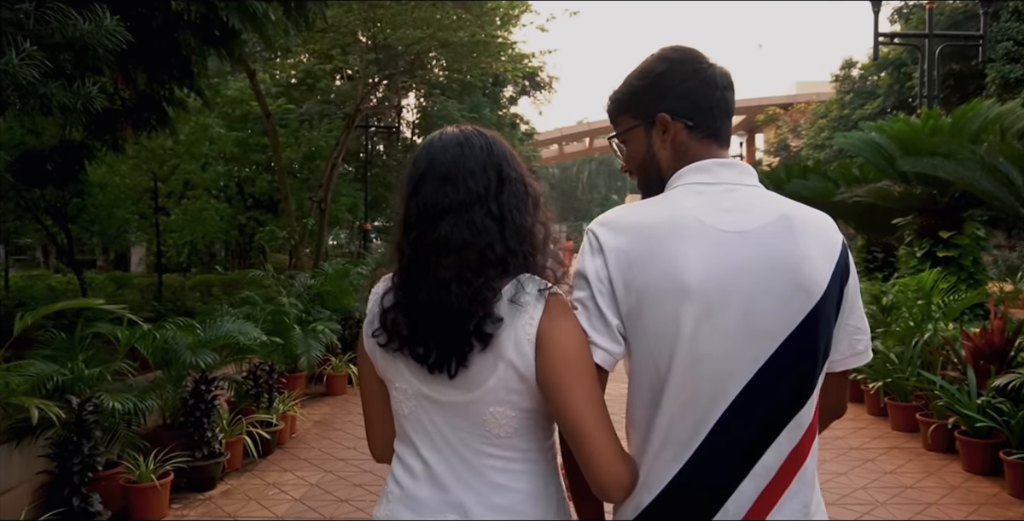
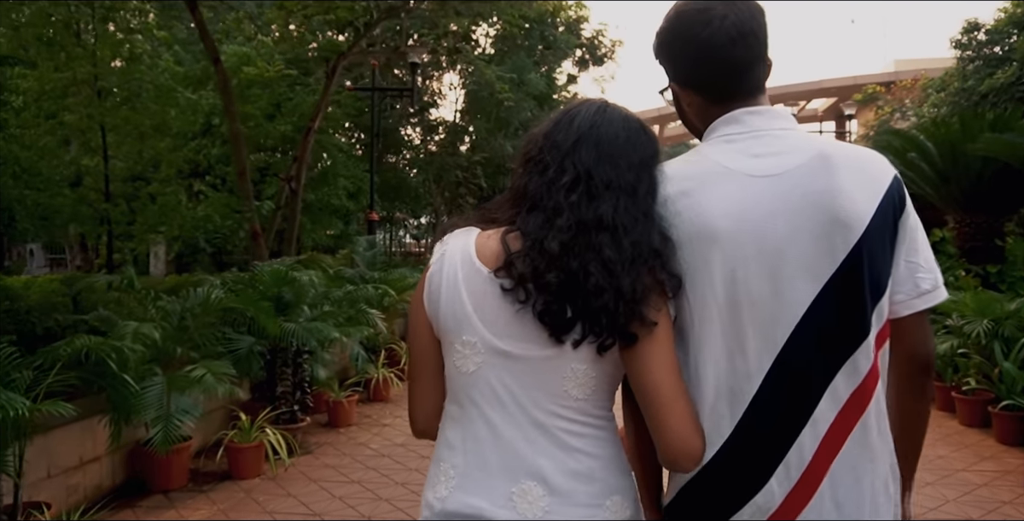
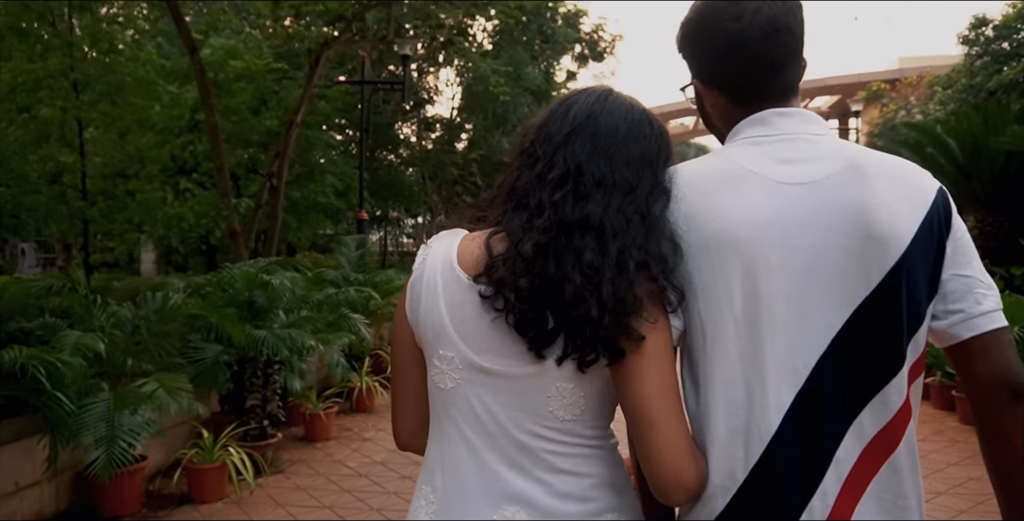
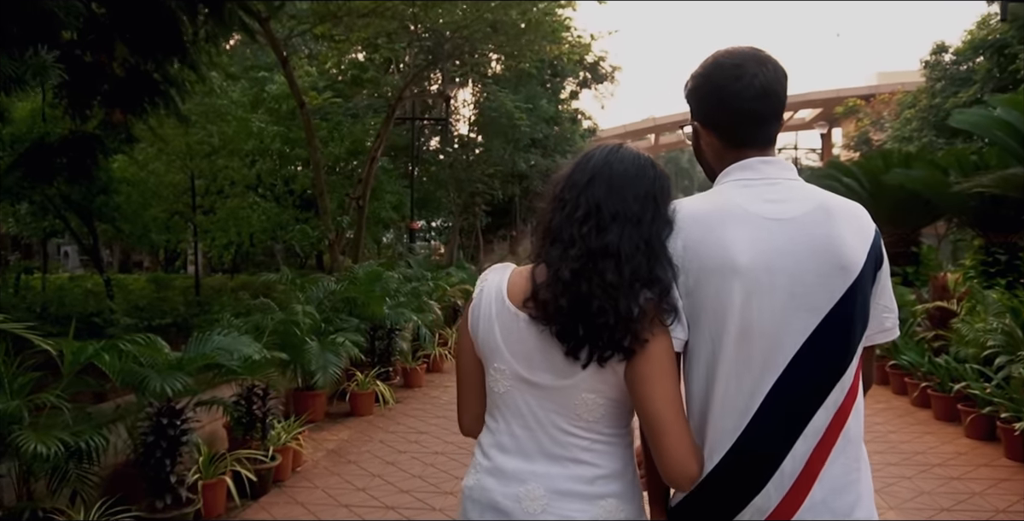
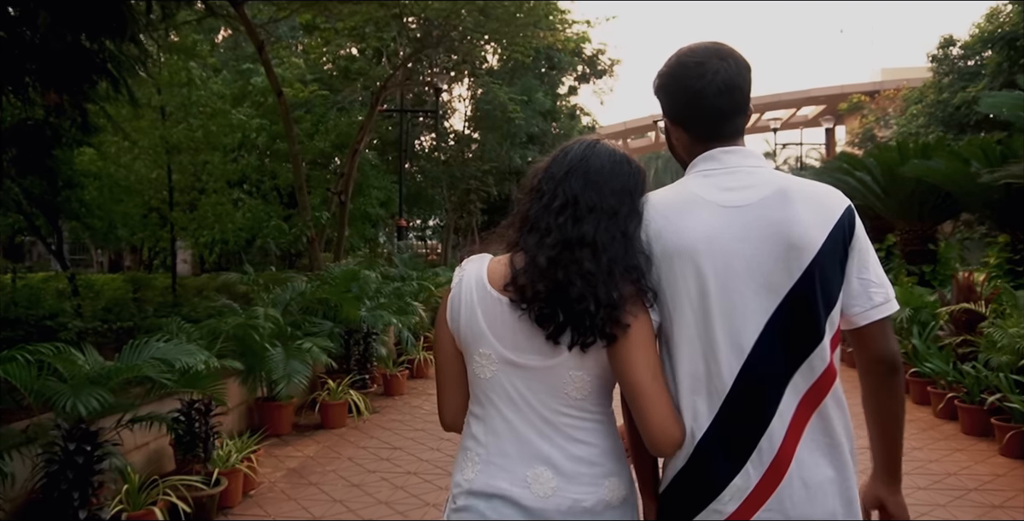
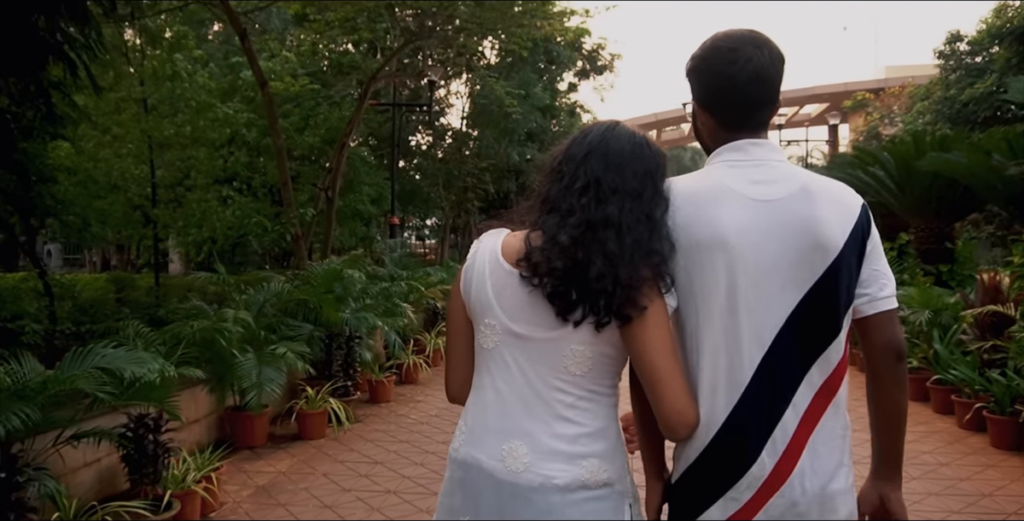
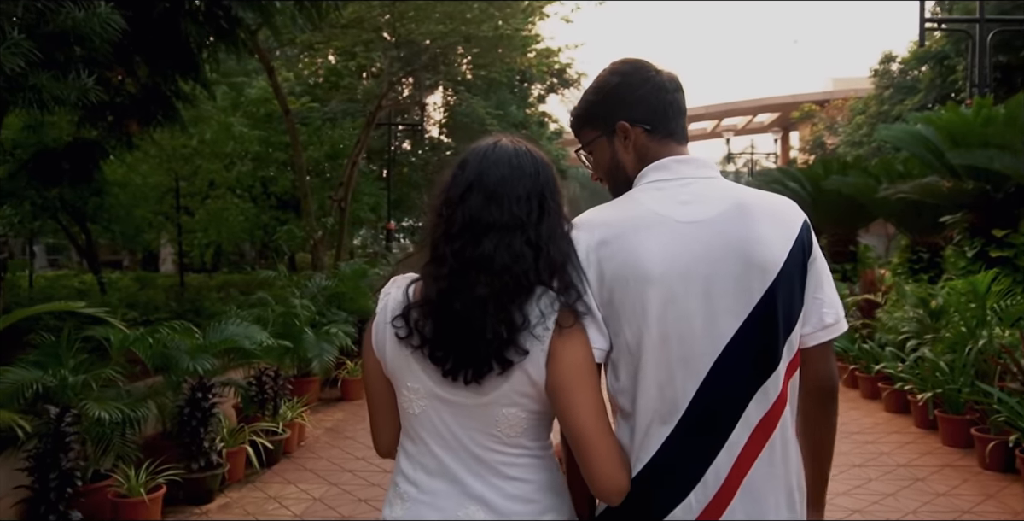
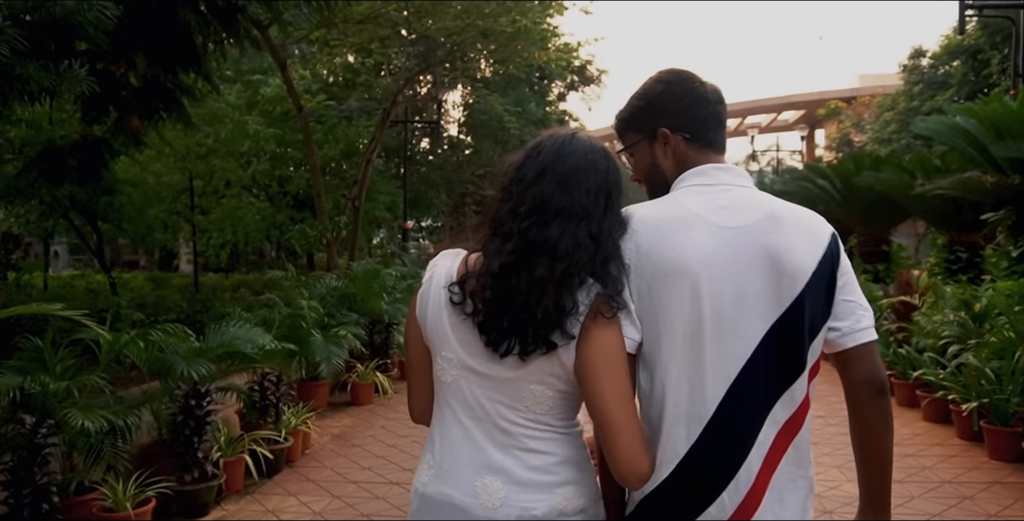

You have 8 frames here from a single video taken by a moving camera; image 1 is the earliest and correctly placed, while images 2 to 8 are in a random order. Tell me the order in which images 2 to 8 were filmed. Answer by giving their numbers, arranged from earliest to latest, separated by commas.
7, 8, 4, 5, 6, 2, 3
